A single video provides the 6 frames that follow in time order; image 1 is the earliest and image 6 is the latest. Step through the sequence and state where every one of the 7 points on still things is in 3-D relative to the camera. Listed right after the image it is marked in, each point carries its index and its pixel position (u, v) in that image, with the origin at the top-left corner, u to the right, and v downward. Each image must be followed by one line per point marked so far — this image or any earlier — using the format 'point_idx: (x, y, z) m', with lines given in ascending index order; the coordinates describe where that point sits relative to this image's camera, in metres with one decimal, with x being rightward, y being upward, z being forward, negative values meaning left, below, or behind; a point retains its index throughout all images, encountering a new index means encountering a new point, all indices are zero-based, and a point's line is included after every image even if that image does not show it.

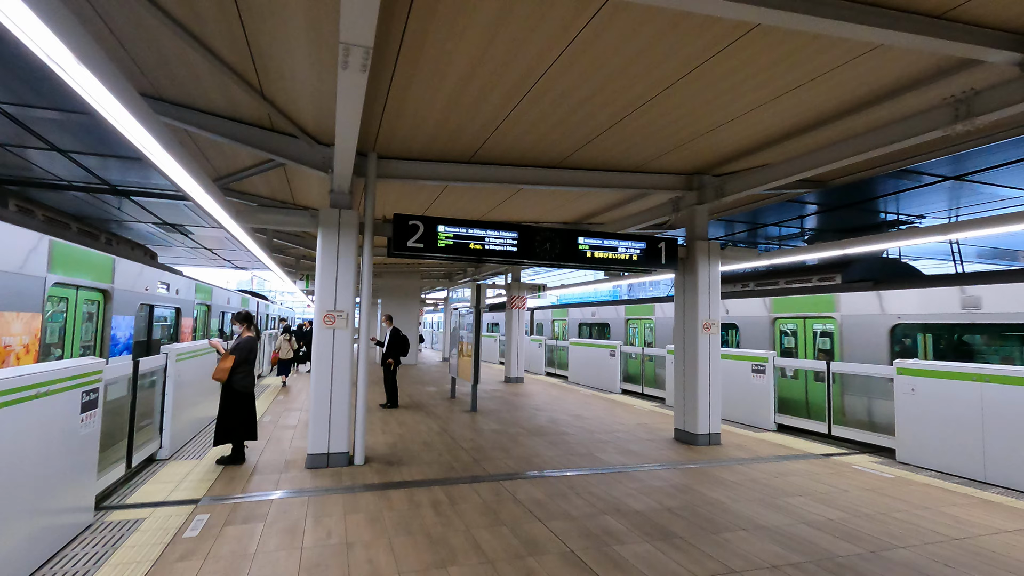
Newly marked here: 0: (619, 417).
0: (+1.8, -2.2, +9.1) m
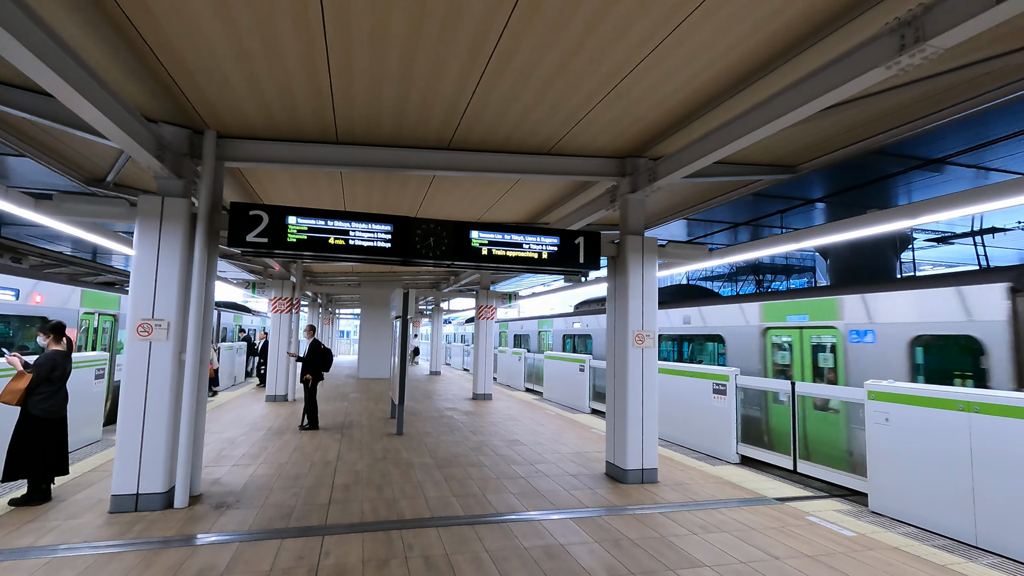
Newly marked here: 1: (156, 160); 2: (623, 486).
0: (+0.7, -2.3, +7.9) m
1: (-3.0, +1.1, +4.5) m
2: (+1.2, -2.1, +5.7) m
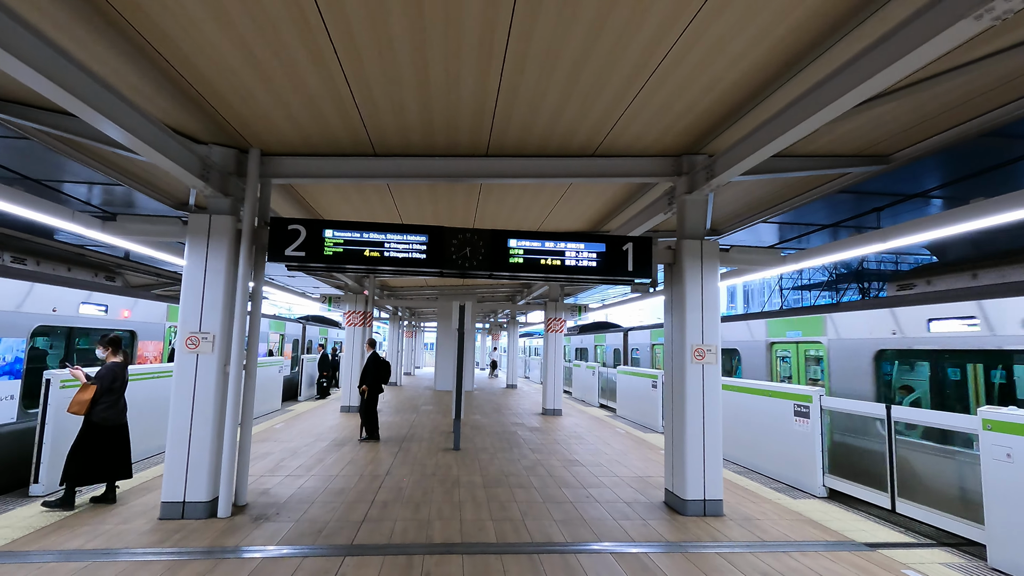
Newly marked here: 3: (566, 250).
0: (+1.5, -2.4, +7.3) m
1: (-2.8, +1.0, +4.7) m
2: (+1.6, -2.2, +5.1) m
3: (+0.5, +0.4, +5.2) m
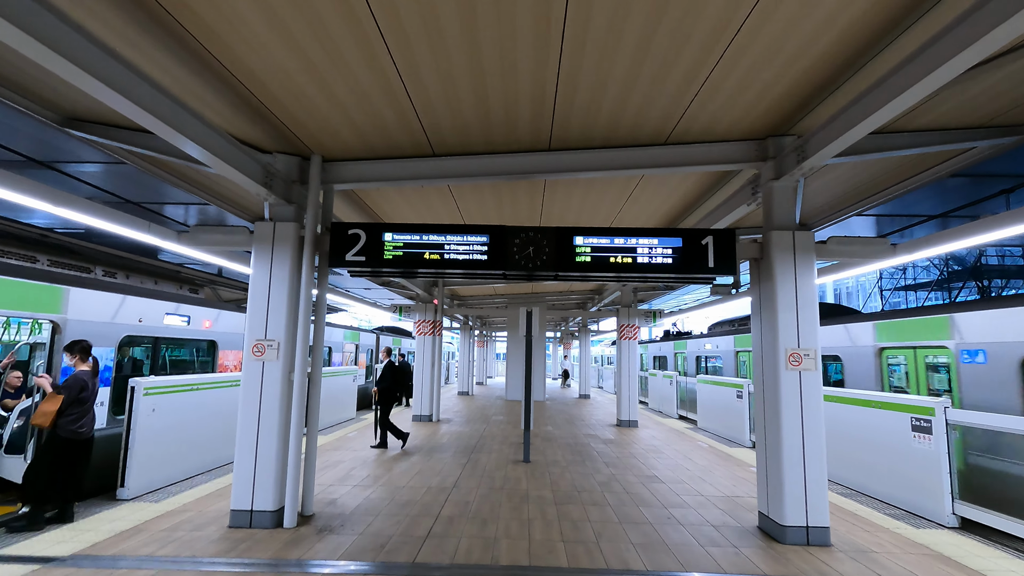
0: (+2.5, -2.4, +6.7) m
1: (-2.2, +0.9, +4.7) m
2: (+2.2, -2.2, +4.5) m
3: (+1.1, +0.4, +4.8) m
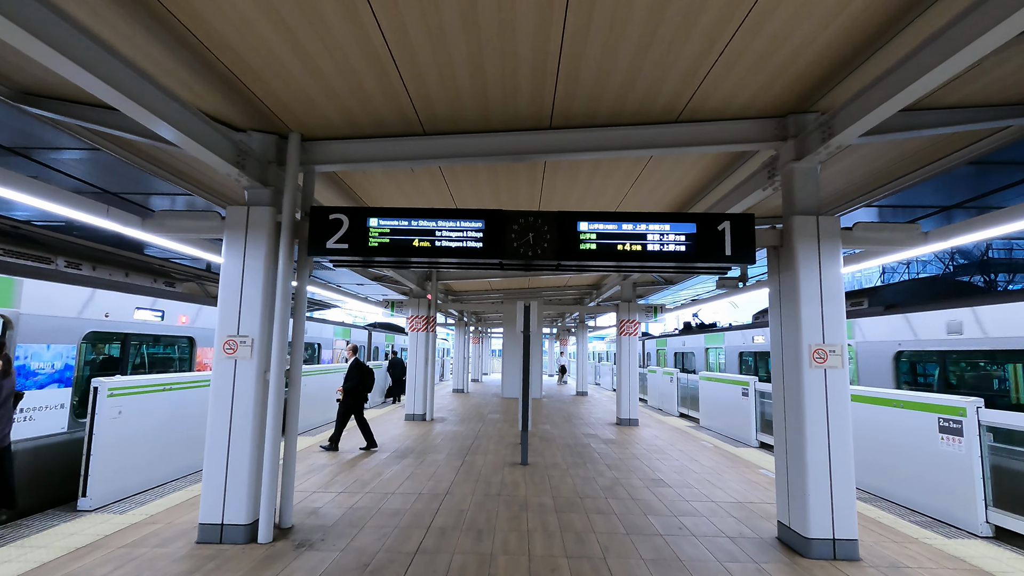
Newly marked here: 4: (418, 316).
0: (+2.4, -2.3, +6.3) m
1: (-2.2, +1.0, +4.3) m
2: (+2.2, -2.1, +4.1) m
3: (+1.1, +0.4, +4.3) m
4: (-2.2, -0.7, +12.7) m
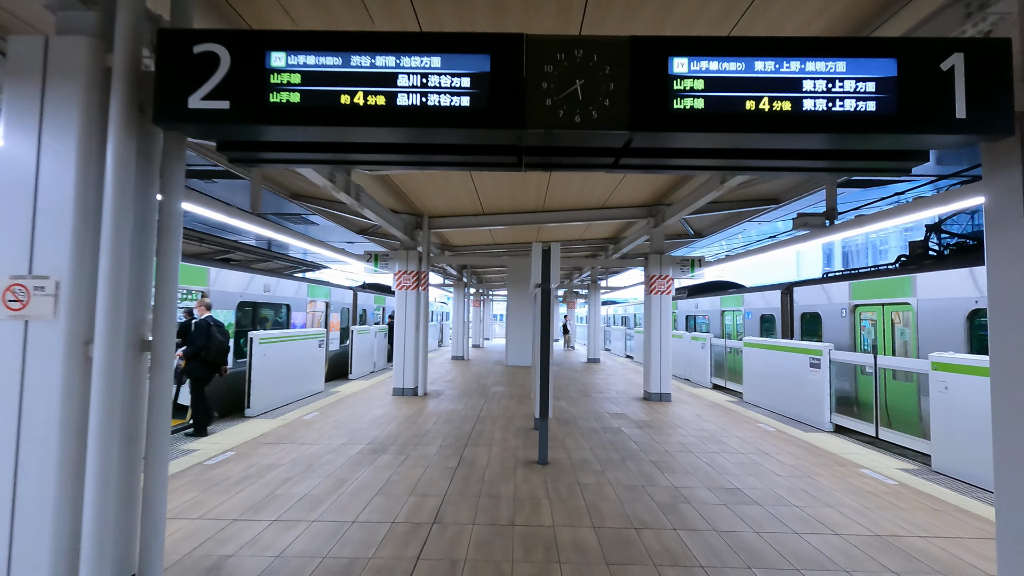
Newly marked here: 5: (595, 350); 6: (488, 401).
0: (+2.6, -1.8, +4.4) m
1: (-2.1, +1.4, +2.2) m
2: (+2.4, -1.6, +2.2) m
3: (+1.2, +0.9, +2.3) m
4: (-2.1, +0.3, +10.6) m
5: (+2.8, -2.1, +18.0) m
6: (-0.4, -2.0, +9.4) m
